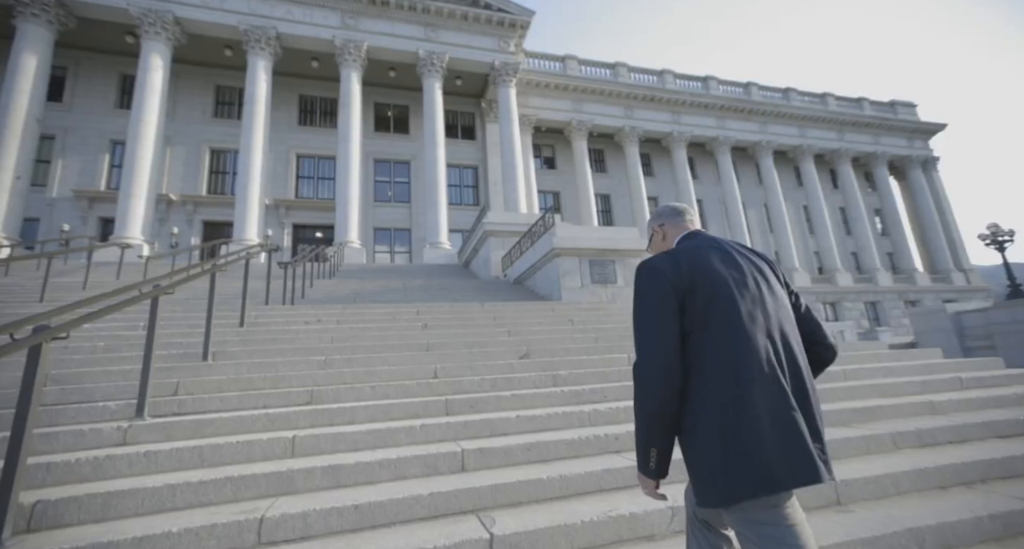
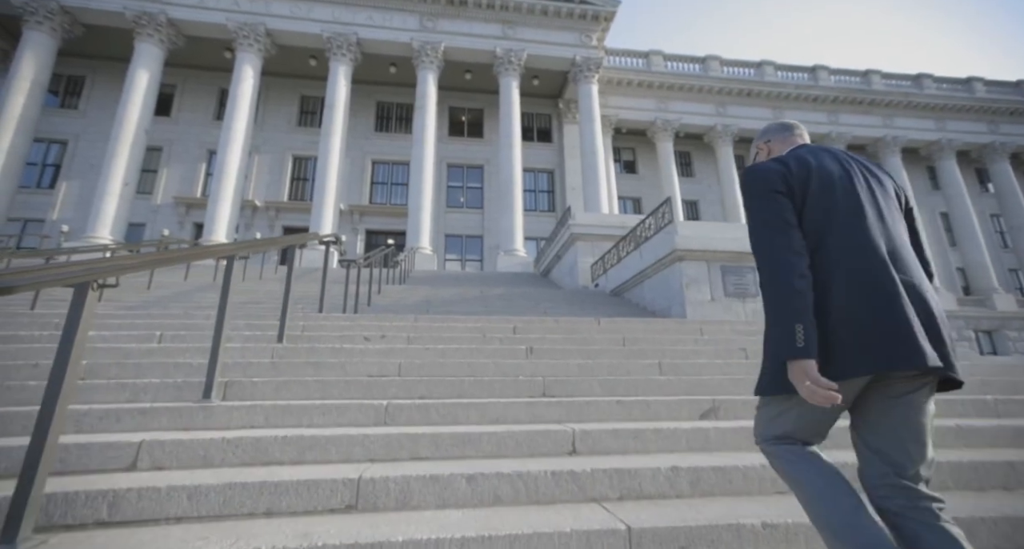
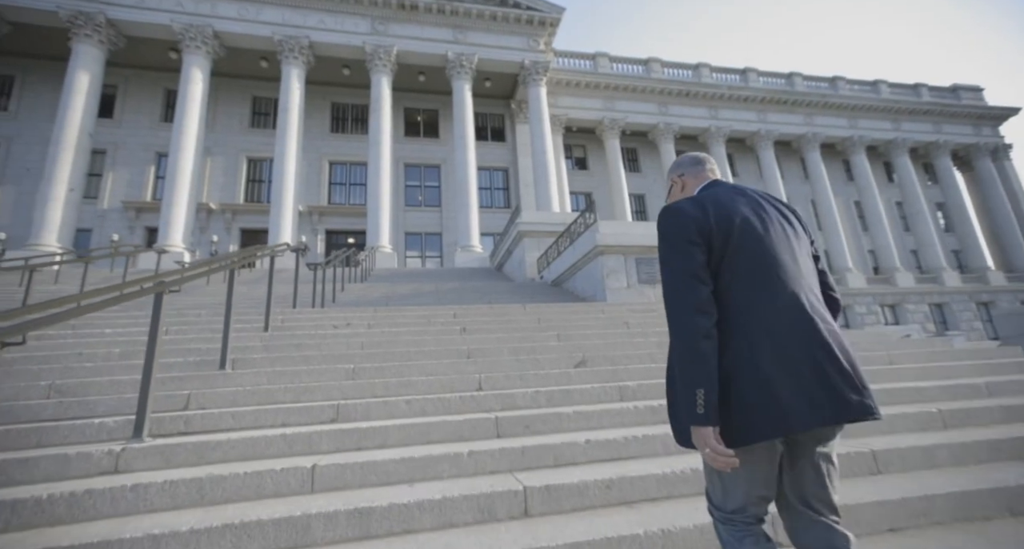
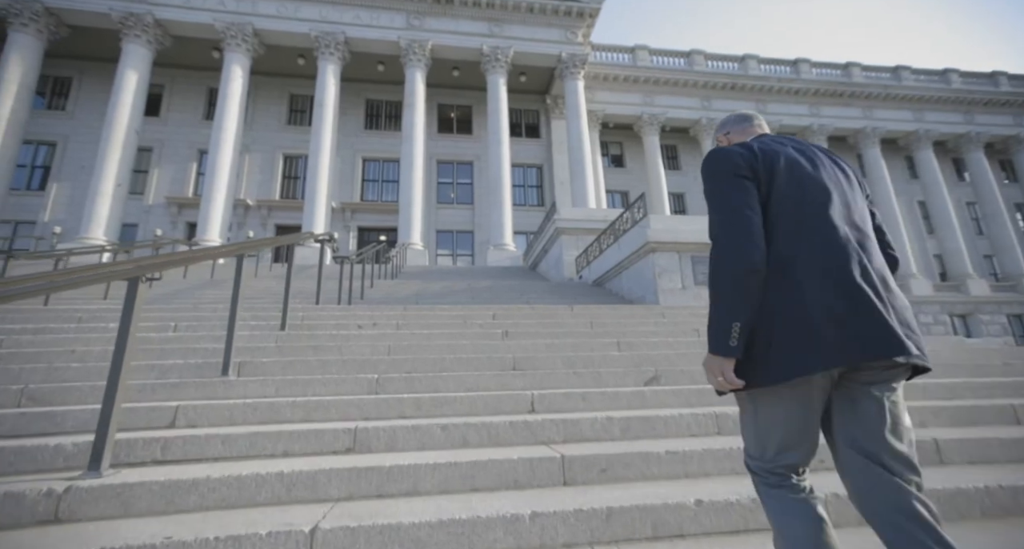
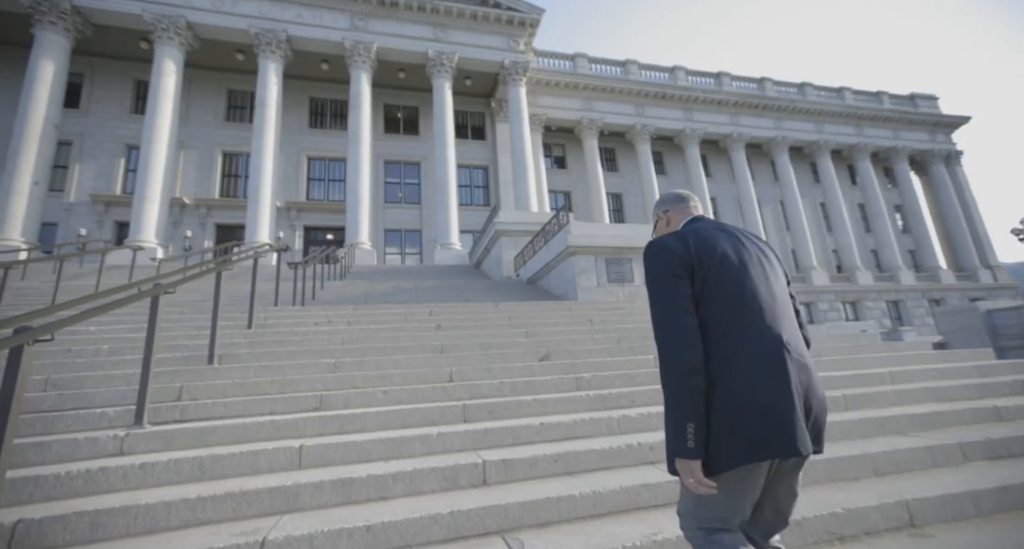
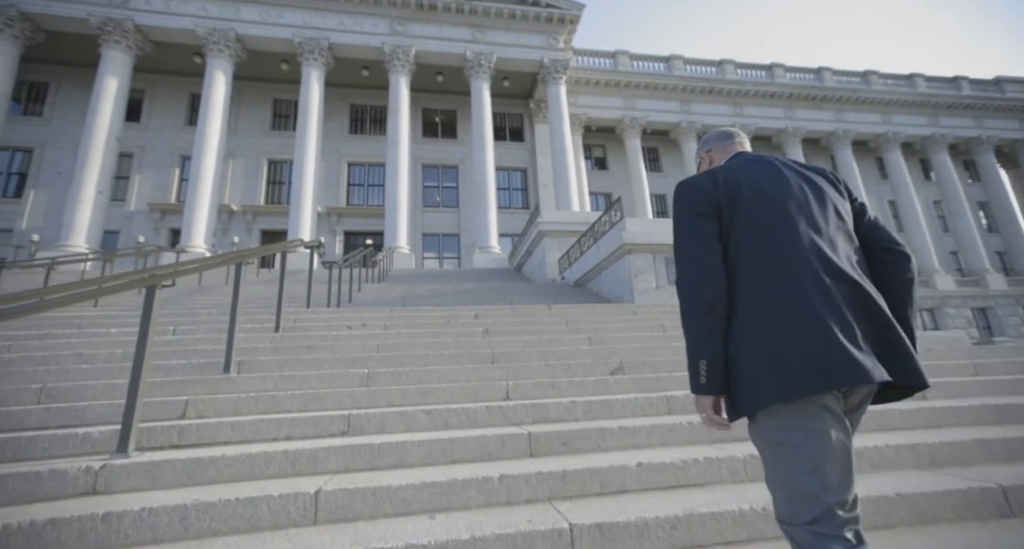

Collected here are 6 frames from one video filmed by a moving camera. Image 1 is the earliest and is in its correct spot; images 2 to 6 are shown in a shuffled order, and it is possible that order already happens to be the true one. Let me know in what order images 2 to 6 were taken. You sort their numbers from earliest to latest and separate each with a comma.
5, 3, 6, 4, 2
